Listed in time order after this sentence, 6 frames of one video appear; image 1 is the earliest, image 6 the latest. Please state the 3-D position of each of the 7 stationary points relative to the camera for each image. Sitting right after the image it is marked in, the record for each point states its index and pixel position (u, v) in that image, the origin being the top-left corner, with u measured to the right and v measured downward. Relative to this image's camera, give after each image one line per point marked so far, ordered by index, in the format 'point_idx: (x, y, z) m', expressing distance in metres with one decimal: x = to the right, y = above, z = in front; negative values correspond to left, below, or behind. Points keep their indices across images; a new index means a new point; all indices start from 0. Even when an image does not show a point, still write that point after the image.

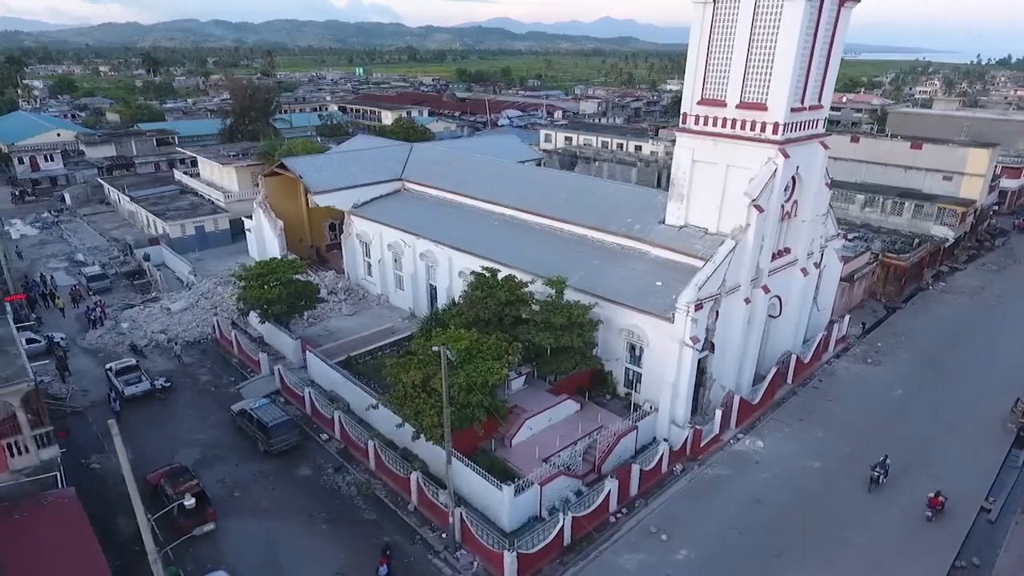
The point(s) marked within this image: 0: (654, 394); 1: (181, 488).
0: (+4.3, -3.2, +18.6) m
1: (-7.8, -4.8, +14.7) m
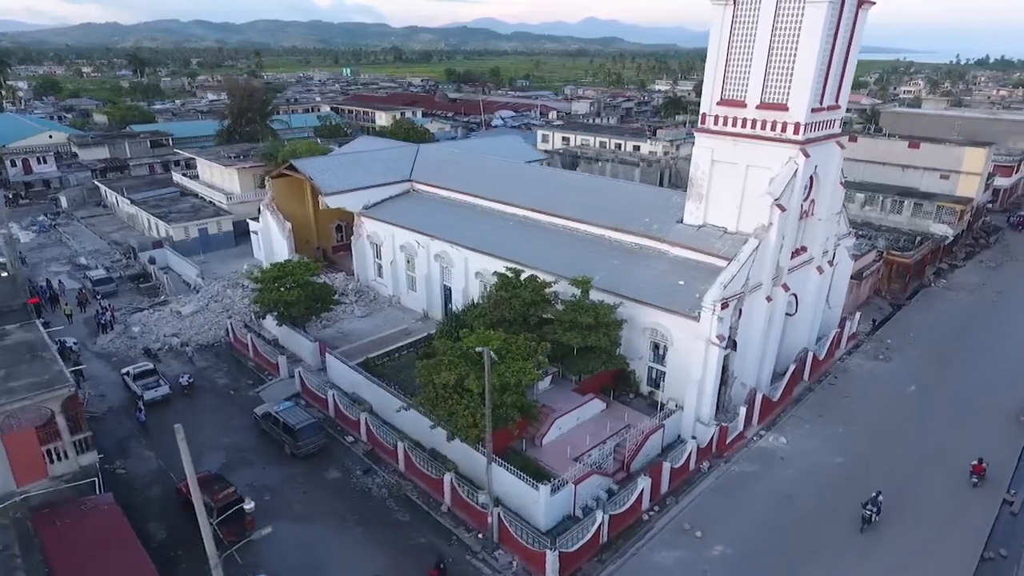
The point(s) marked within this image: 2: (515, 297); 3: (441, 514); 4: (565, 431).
0: (+5.0, -3.1, +18.7) m
1: (-6.9, -4.9, +14.6) m
2: (0.0, -0.3, +18.7) m
3: (-1.8, -5.7, +15.7) m
4: (+1.5, -4.0, +17.4) m
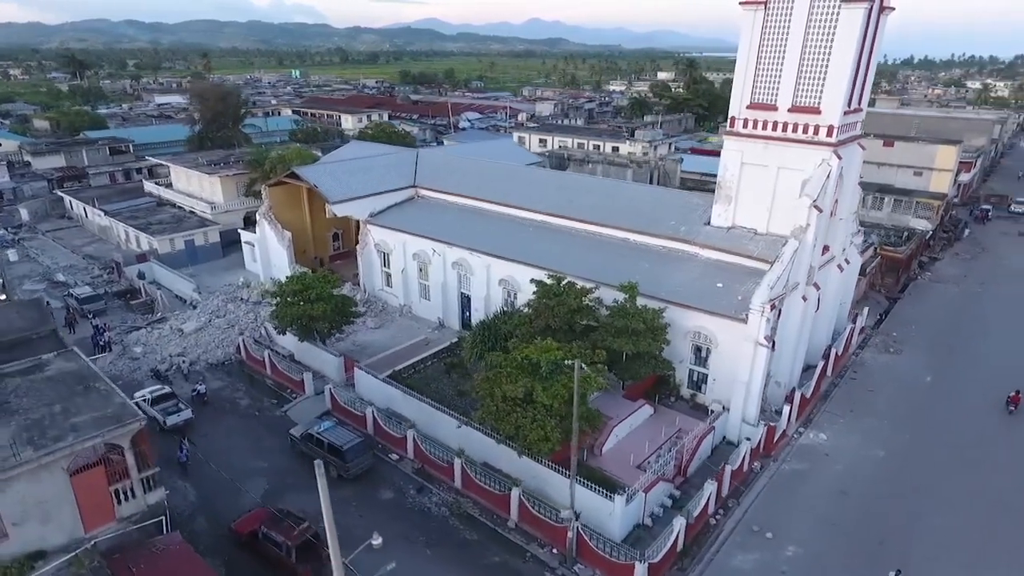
0: (+6.4, -3.2, +18.9) m
1: (-5.1, -5.3, +13.9) m
2: (+1.4, -0.5, +18.5) m
3: (-0.1, -6.0, +15.4) m
4: (+3.0, -4.2, +17.2) m
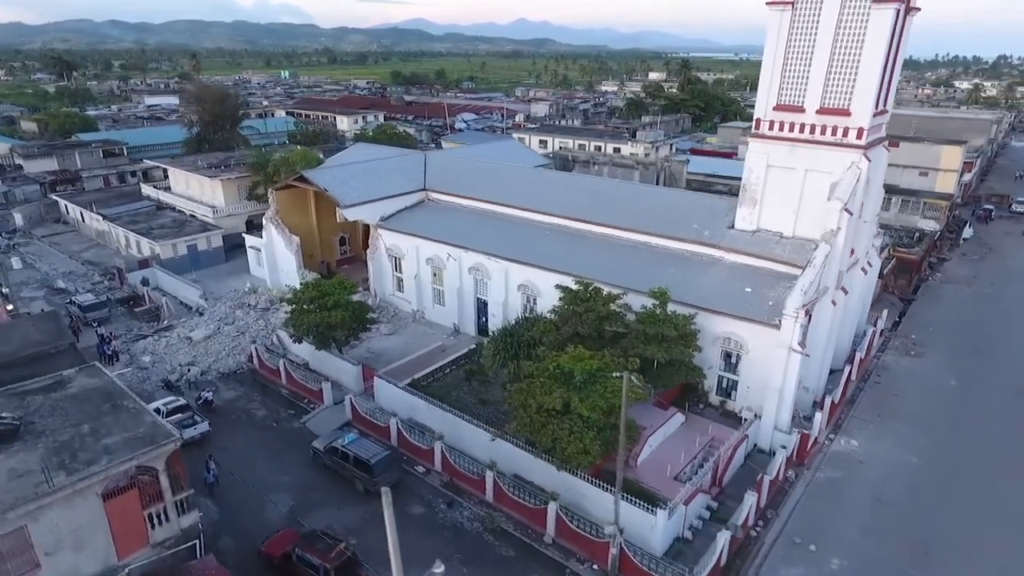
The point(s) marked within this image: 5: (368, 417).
0: (+7.2, -3.4, +18.5) m
1: (-4.2, -5.5, +13.4) m
2: (+2.2, -0.7, +18.1) m
3: (+0.8, -6.2, +14.9) m
4: (+3.9, -4.3, +16.8) m
5: (-4.4, -3.9, +19.0) m
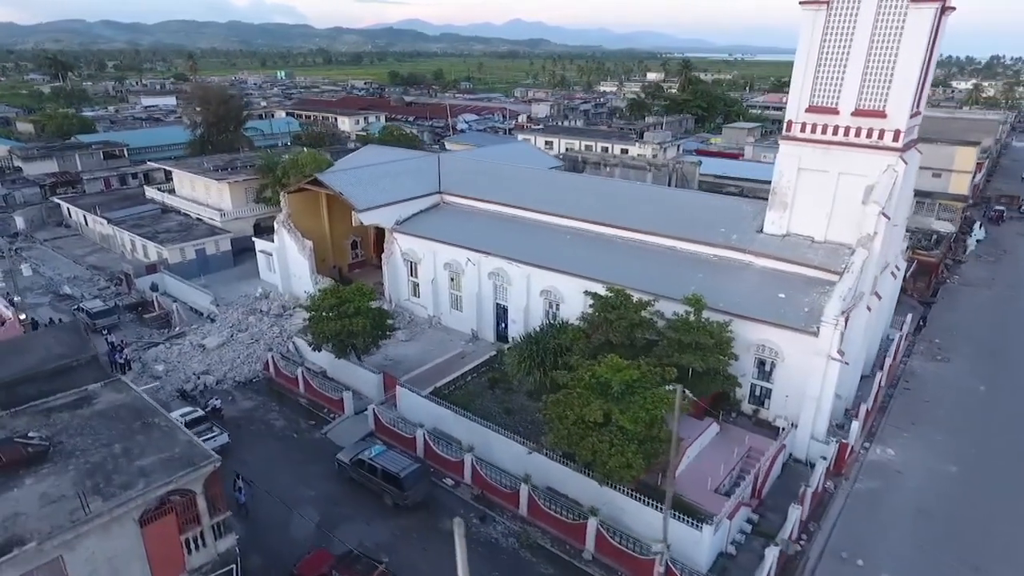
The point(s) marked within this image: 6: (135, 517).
0: (+8.1, -3.5, +18.1) m
1: (-3.3, -5.8, +12.8) m
2: (+3.0, -0.9, +17.6) m
3: (+1.7, -6.4, +14.4) m
4: (+4.7, -4.5, +16.4) m
5: (-3.5, -4.1, +18.5) m
6: (-5.7, -3.5, +9.4) m
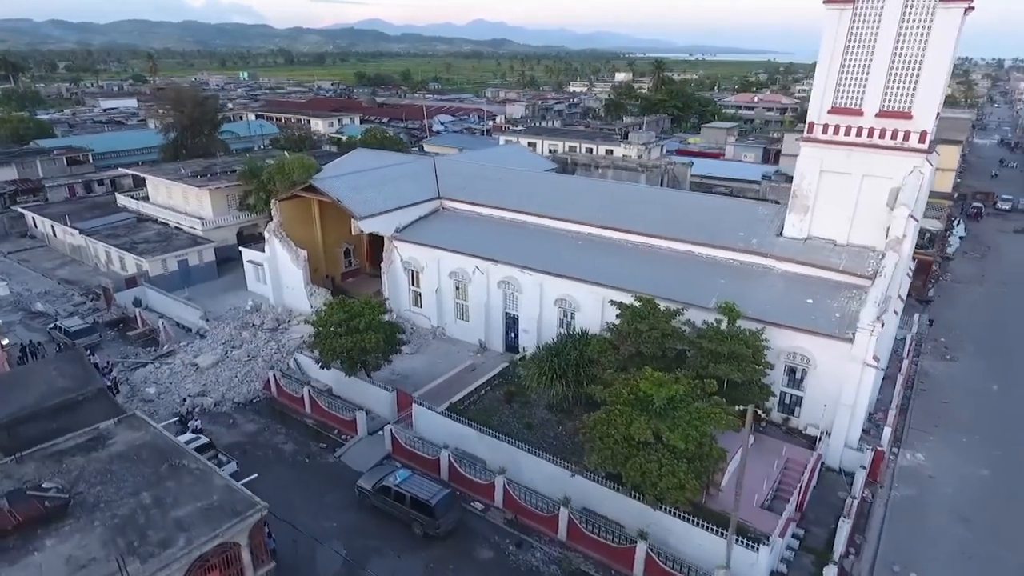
0: (+8.8, -3.7, +17.7) m
1: (-2.2, -6.1, +11.9) m
2: (+3.7, -1.2, +16.9) m
3: (+2.7, -6.6, +13.7) m
4: (+5.6, -4.7, +15.8) m
5: (-2.8, -4.5, +17.5) m
6: (-4.5, -3.9, +8.3) m
